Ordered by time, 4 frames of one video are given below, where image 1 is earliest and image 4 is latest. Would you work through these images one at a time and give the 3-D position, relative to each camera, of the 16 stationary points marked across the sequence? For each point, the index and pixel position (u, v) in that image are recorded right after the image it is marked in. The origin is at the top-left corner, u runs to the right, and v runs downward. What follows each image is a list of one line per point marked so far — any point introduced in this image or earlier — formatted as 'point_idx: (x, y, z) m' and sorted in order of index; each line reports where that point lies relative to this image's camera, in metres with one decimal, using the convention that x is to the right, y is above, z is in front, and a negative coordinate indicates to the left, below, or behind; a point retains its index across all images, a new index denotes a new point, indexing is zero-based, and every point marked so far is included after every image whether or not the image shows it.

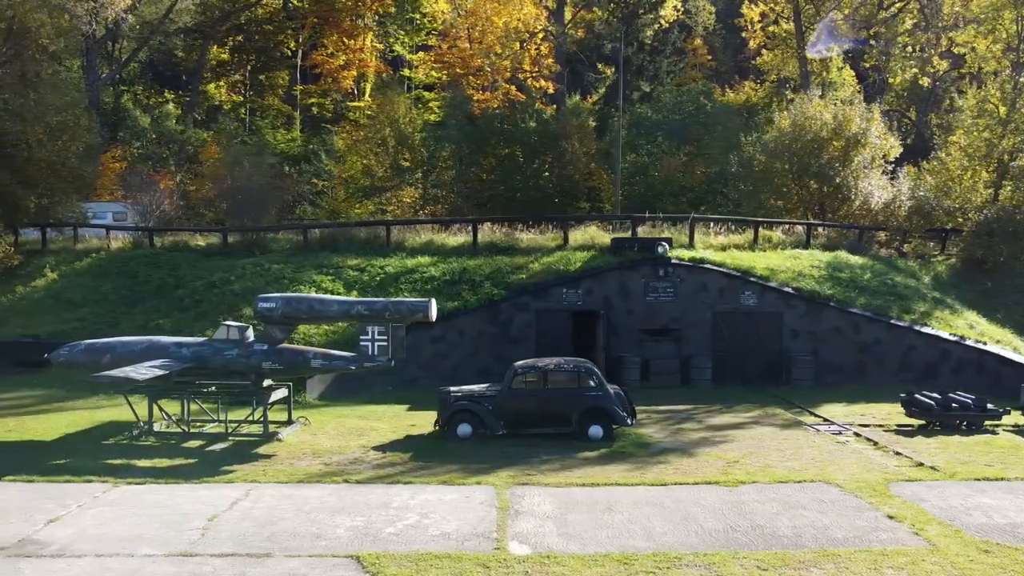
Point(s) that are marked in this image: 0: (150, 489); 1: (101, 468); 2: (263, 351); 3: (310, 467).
0: (-4.7, -2.6, +10.7) m
1: (-5.8, -2.6, +11.9) m
2: (-4.2, -1.1, +14.0) m
3: (-2.9, -2.6, +12.0) m
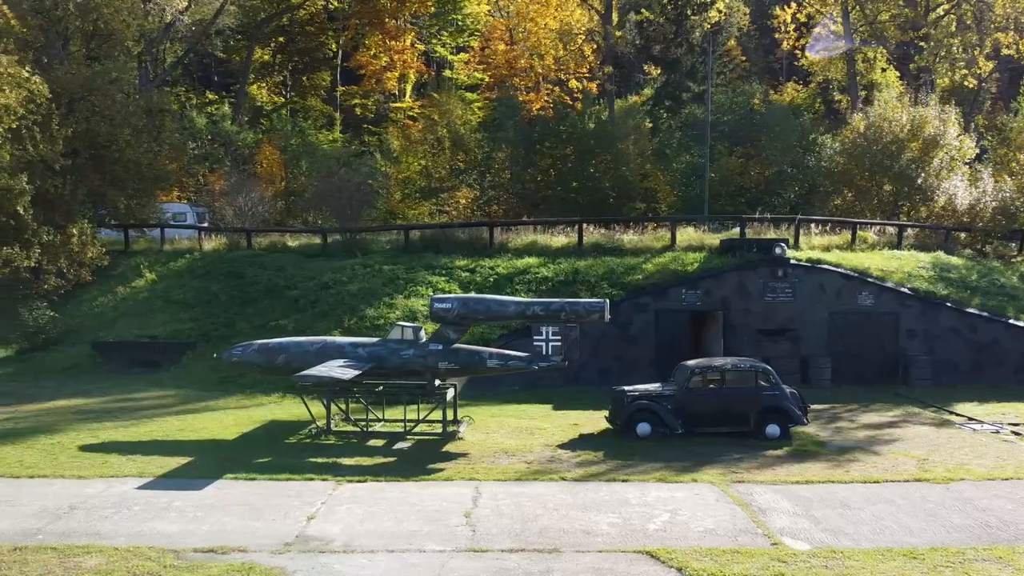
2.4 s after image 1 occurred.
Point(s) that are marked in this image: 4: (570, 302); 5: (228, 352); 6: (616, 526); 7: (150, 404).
0: (-1.7, -2.6, +10.9) m
1: (-2.9, -2.6, +12.0) m
2: (-1.2, -1.1, +14.1) m
3: (0.0, -2.6, +12.2) m
4: (+1.0, -0.2, +14.0) m
5: (-5.0, -1.1, +14.6) m
6: (+1.2, -2.7, +9.4) m
7: (-7.6, -2.4, +17.5) m
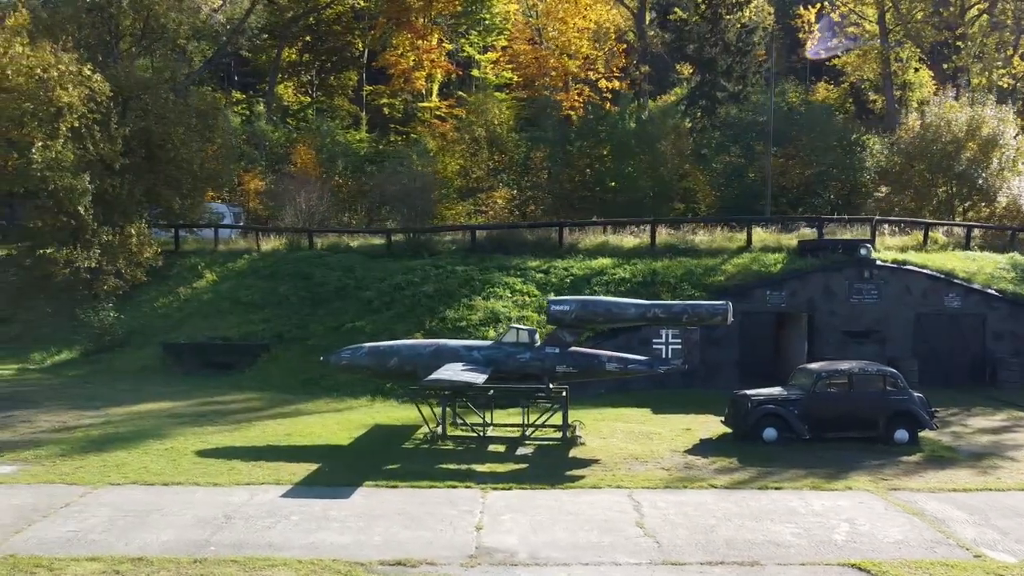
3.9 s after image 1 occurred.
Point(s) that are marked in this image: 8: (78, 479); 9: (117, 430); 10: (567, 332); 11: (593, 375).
0: (+0.3, -2.7, +10.6) m
1: (-0.9, -2.6, +11.7) m
2: (+0.7, -1.1, +13.8) m
3: (+2.0, -2.6, +11.9) m
4: (+3.0, -0.3, +13.7) m
5: (-3.0, -1.2, +14.3) m
6: (+3.2, -2.7, +9.1) m
7: (-5.6, -2.5, +17.1) m
8: (-5.9, -2.6, +11.4) m
9: (-6.9, -2.5, +14.6) m
10: (+0.9, -0.7, +13.9) m
11: (+1.3, -1.4, +13.8) m
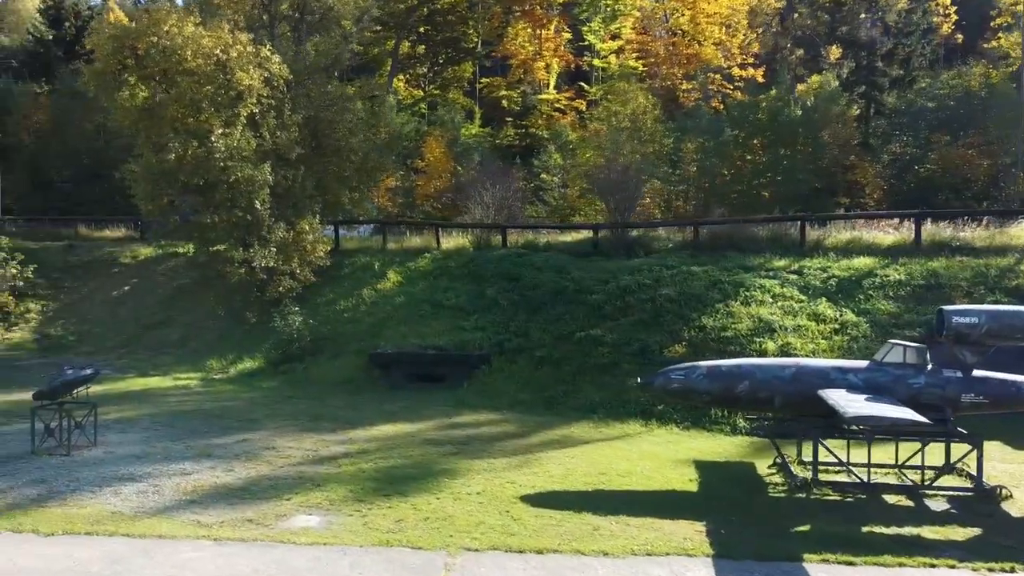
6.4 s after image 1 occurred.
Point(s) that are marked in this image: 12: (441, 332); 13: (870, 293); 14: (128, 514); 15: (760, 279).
0: (+5.1, -2.7, +7.6) m
1: (+4.0, -2.7, +8.8) m
2: (+5.8, -1.2, +10.8) m
3: (+6.9, -2.7, +8.8) m
4: (+8.0, -0.4, +10.6) m
5: (+2.1, -1.2, +11.6) m
6: (+7.9, -2.8, +6.0) m
7: (-0.3, -2.5, +14.6) m
8: (-1.0, -2.7, +8.8) m
9: (-1.8, -2.6, +12.1) m
10: (+6.0, -0.8, +10.9) m
11: (+6.4, -1.5, +10.8) m
12: (-1.7, -1.0, +19.2) m
13: (+7.6, -0.1, +17.7) m
14: (-4.5, -2.6, +9.6) m
15: (+5.5, +0.2, +18.5) m
